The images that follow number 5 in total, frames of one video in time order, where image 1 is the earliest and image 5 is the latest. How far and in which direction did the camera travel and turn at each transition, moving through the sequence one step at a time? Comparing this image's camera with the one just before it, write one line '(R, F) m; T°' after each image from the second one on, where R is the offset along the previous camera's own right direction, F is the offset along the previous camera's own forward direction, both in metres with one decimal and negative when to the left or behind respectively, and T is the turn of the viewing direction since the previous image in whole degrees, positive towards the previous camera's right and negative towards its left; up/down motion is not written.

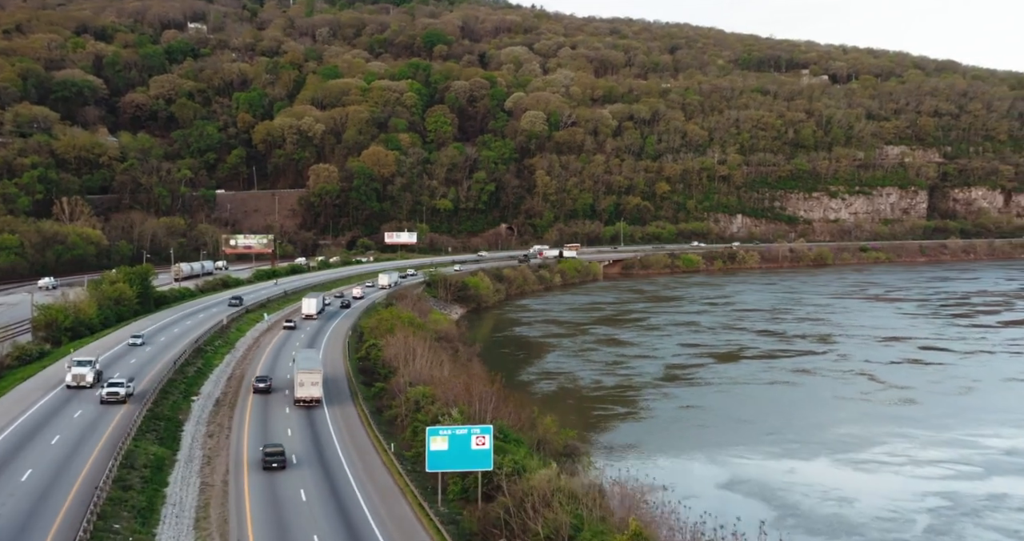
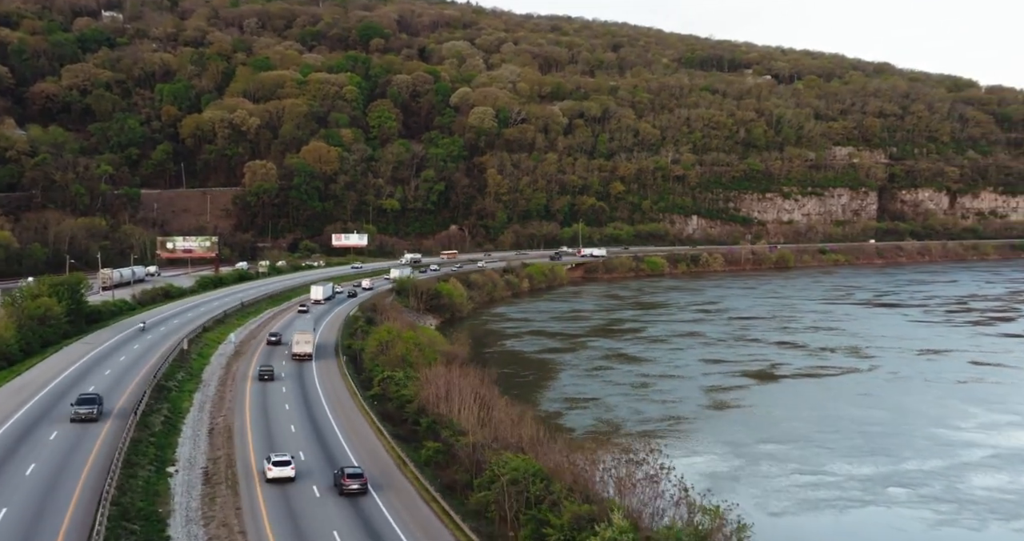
(-5.0, +10.2) m; +5°
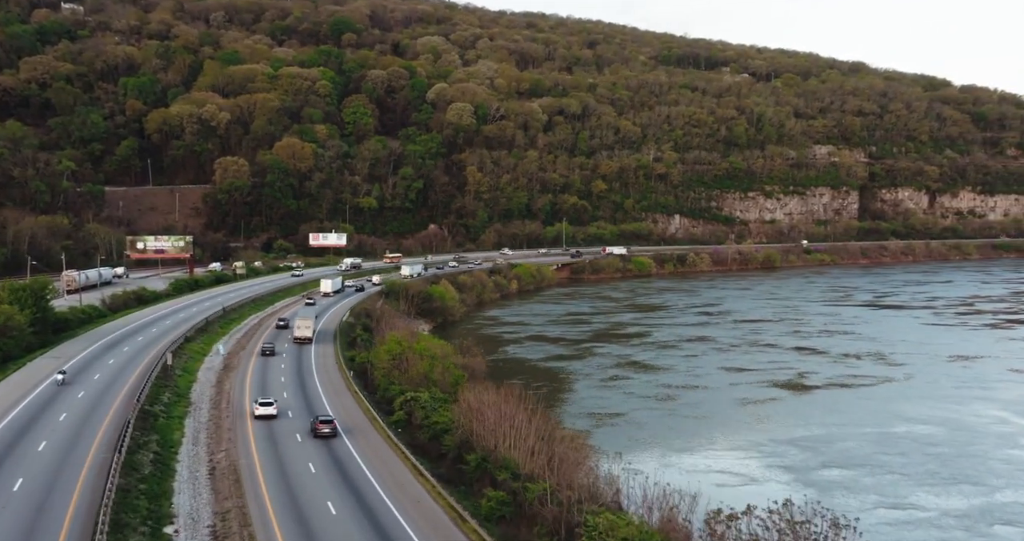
(-2.5, +5.0) m; +2°
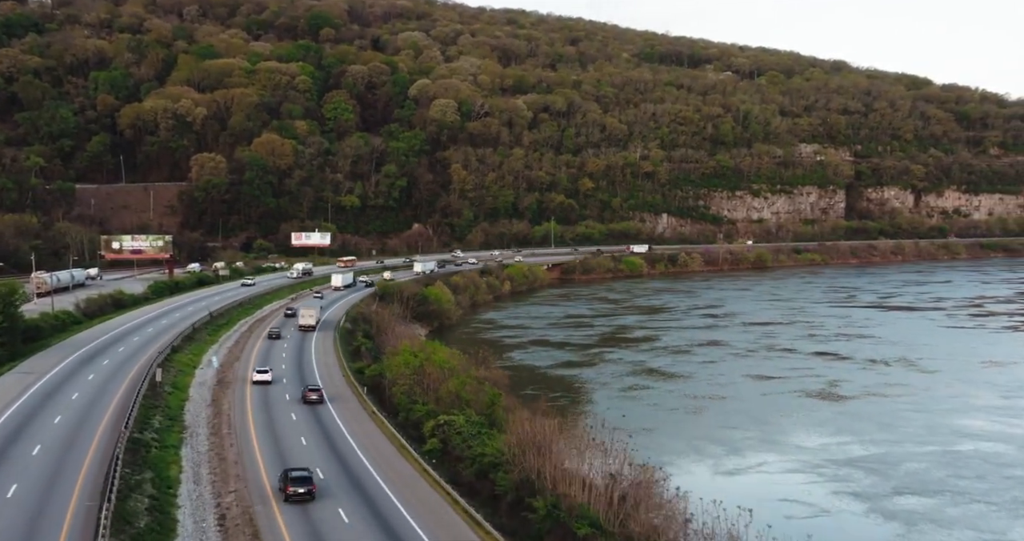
(-2.1, +4.2) m; +2°
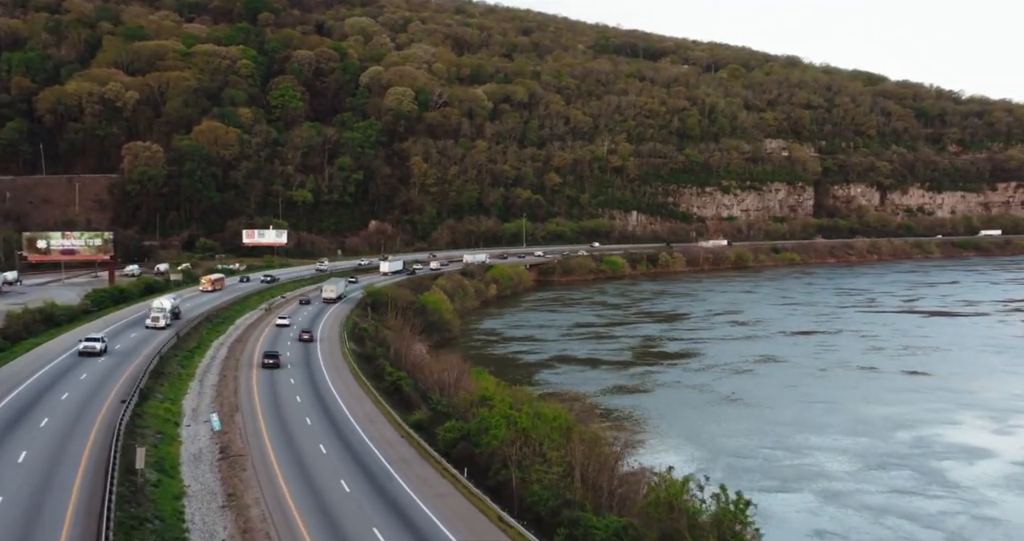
(-5.6, +12.2) m; +4°
